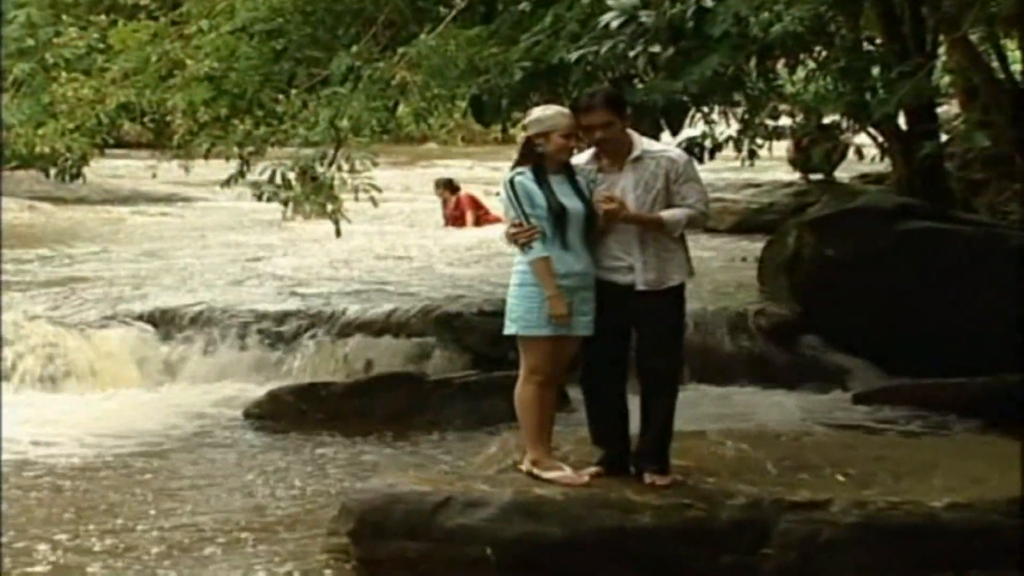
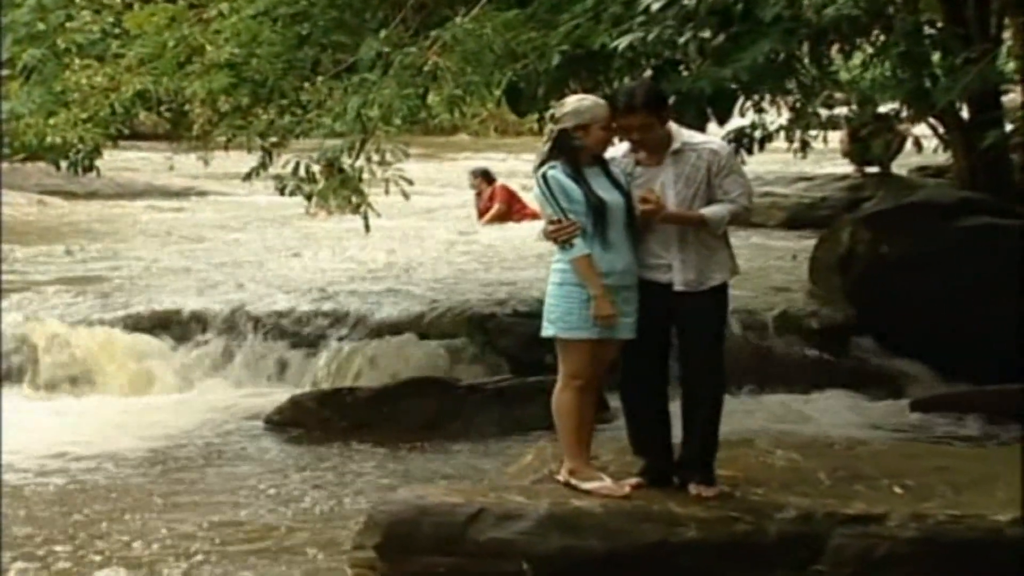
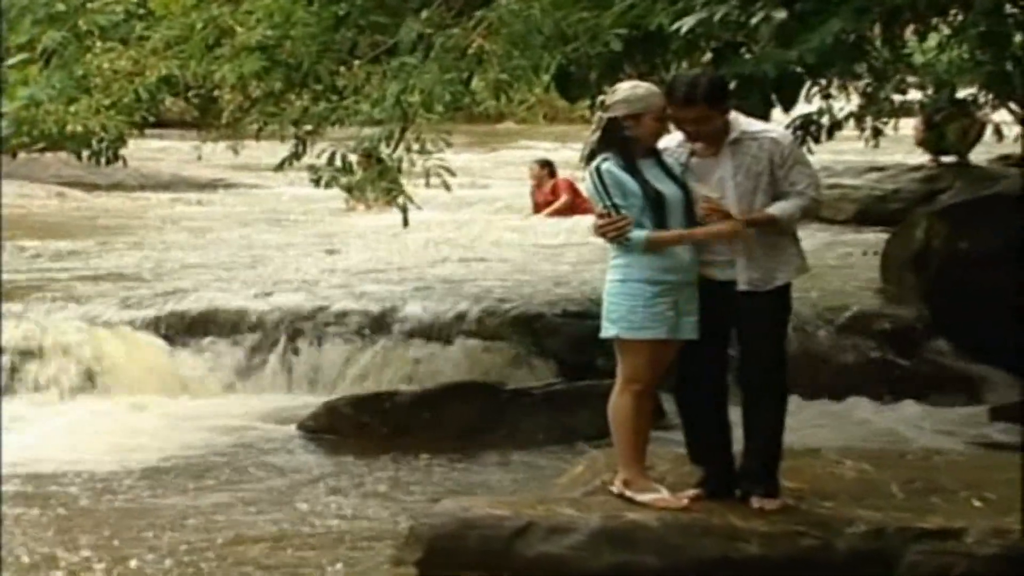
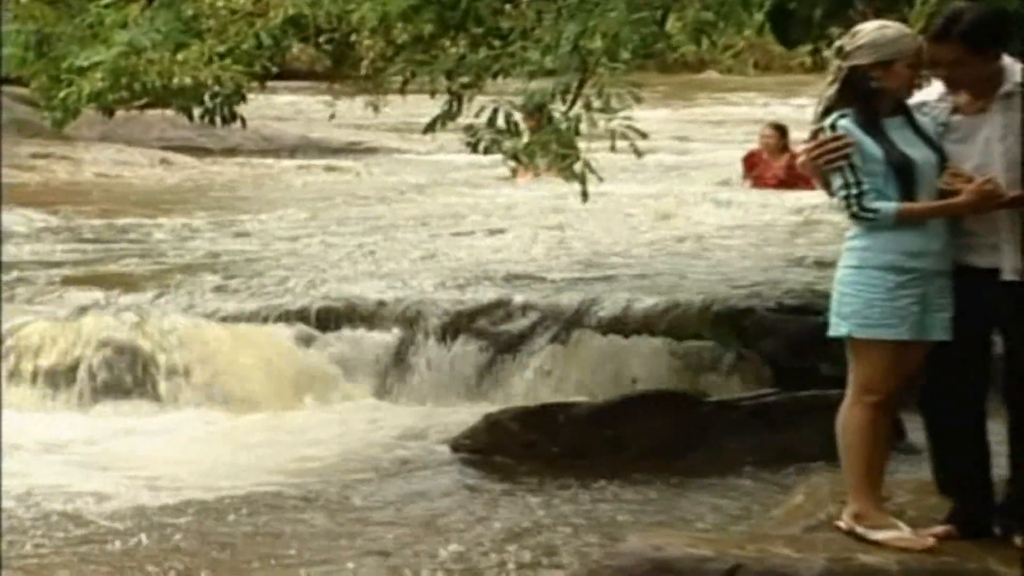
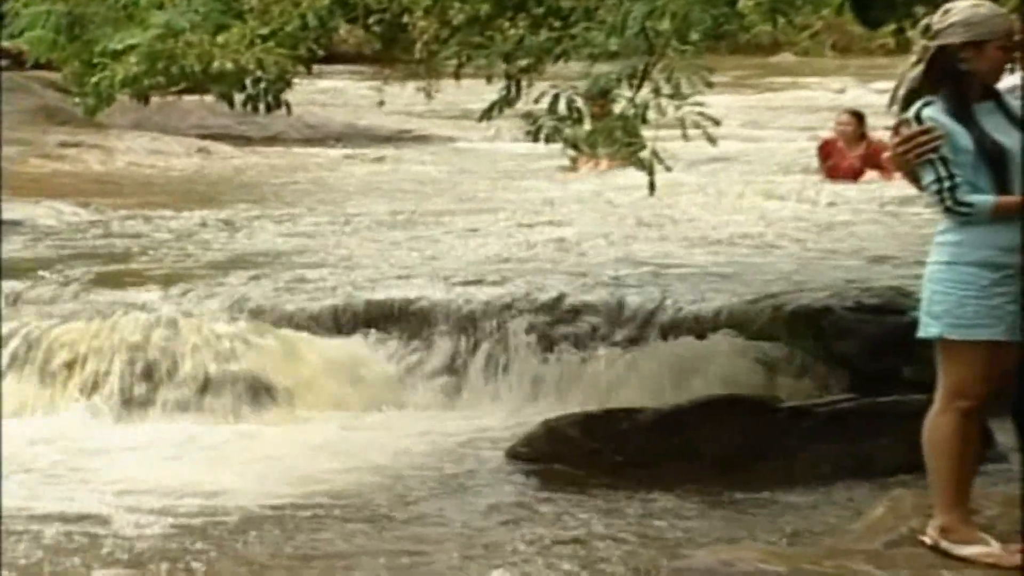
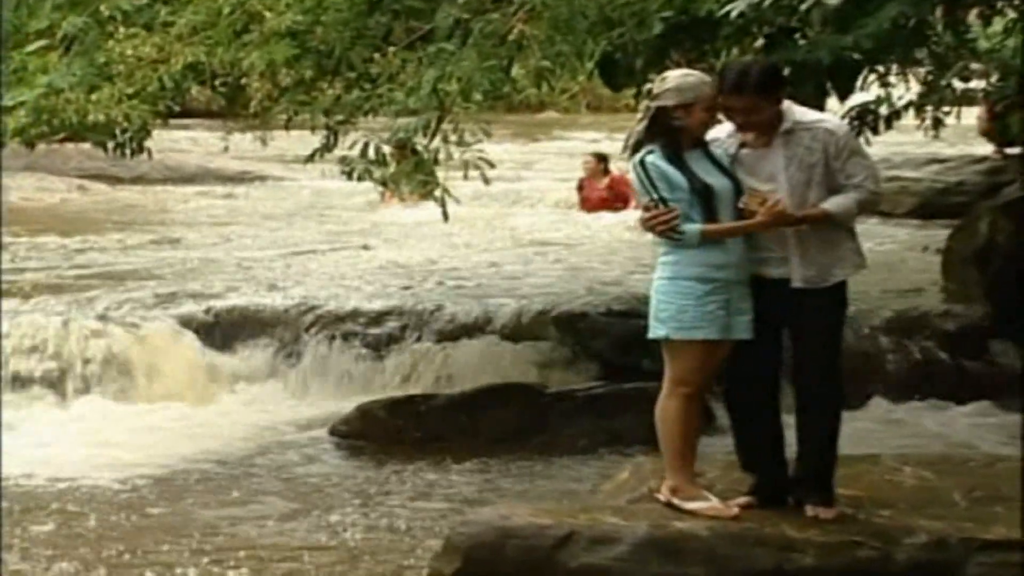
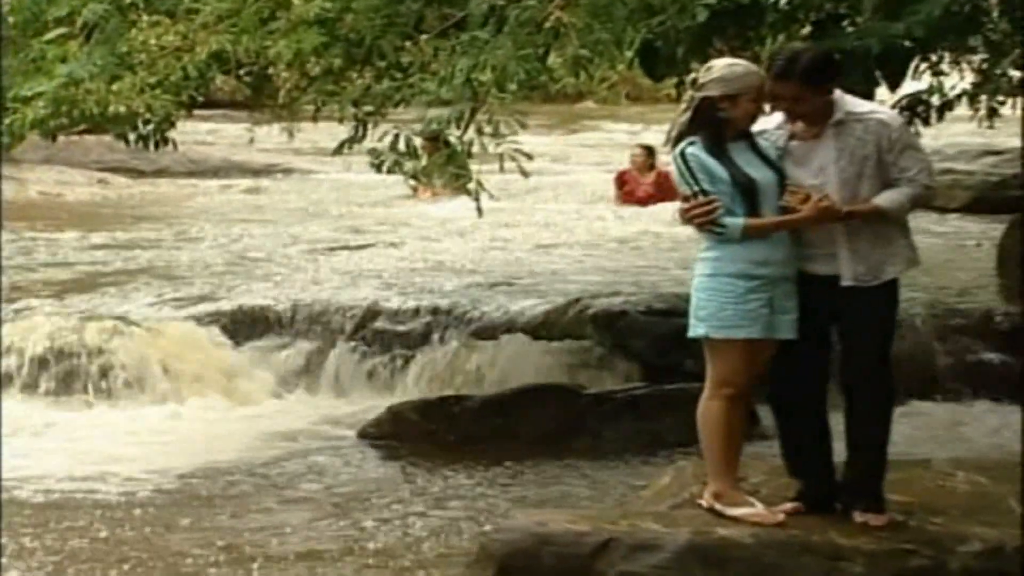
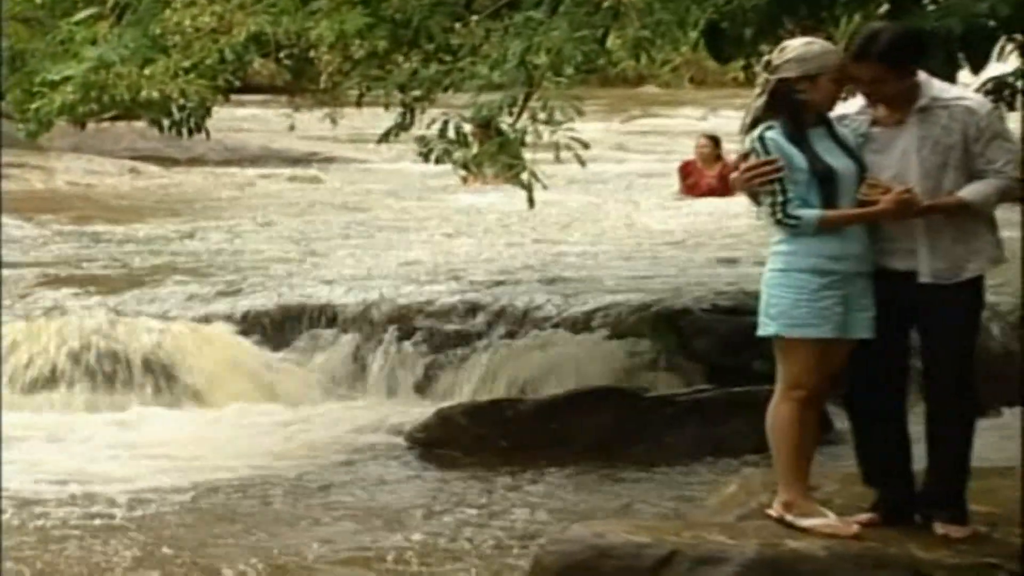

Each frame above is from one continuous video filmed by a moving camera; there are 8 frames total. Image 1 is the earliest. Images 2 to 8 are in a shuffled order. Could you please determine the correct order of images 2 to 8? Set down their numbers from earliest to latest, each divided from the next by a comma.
2, 3, 6, 7, 8, 4, 5
